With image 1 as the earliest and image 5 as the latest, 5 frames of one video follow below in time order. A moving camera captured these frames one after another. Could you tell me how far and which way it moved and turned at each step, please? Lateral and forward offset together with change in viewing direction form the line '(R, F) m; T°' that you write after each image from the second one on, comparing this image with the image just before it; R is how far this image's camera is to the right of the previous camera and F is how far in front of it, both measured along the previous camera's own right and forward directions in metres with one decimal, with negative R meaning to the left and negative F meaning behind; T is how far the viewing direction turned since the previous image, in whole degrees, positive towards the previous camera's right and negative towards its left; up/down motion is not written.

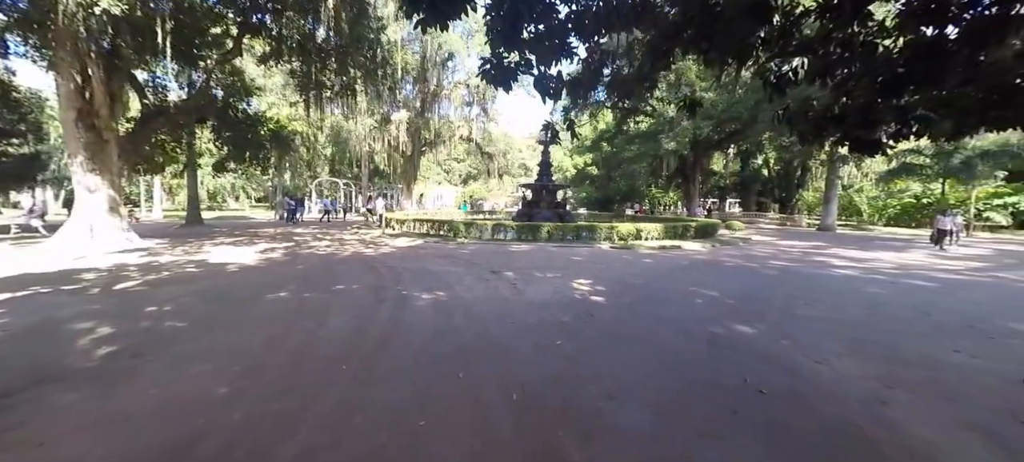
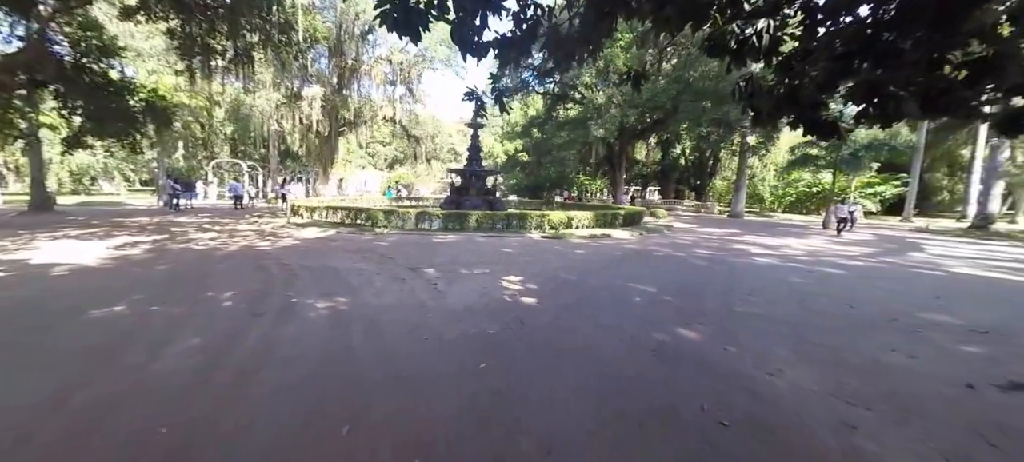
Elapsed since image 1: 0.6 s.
(+0.1, +0.9) m; +9°
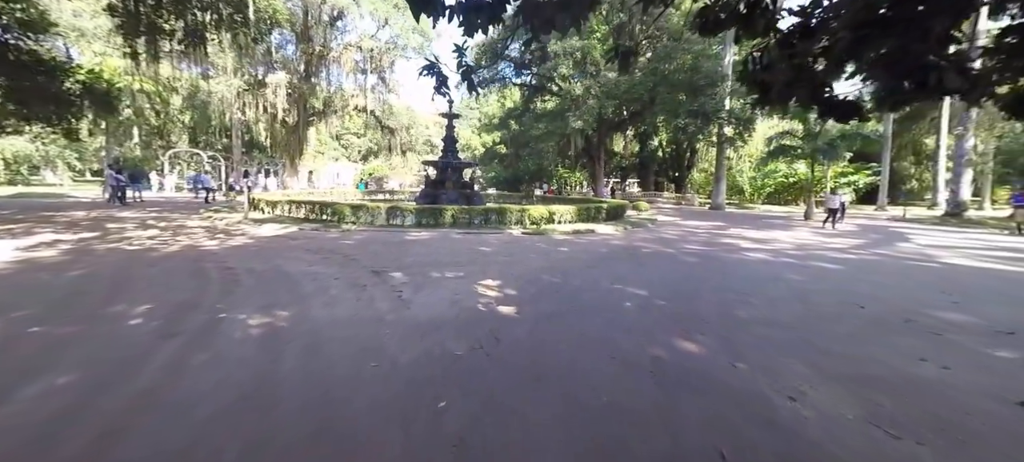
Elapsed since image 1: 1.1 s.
(+0.1, +0.7) m; +3°
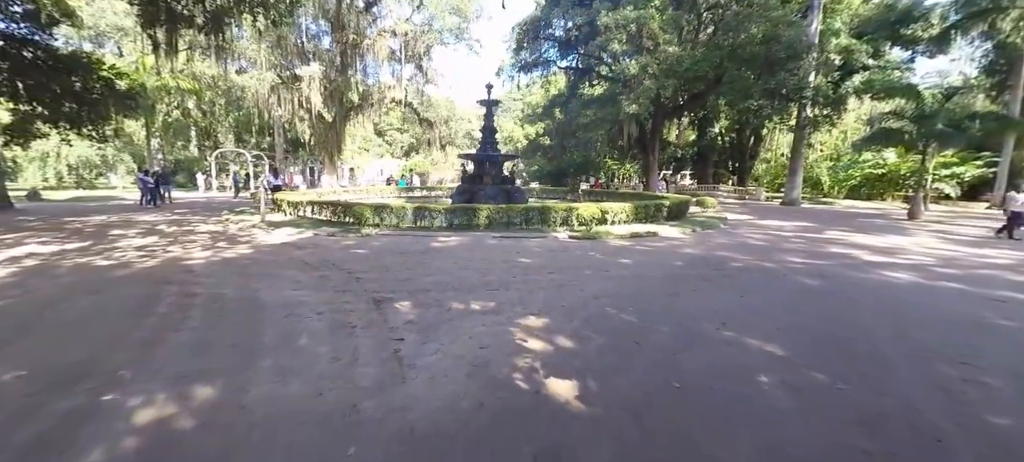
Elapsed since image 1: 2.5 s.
(-0.1, +1.8) m; -6°
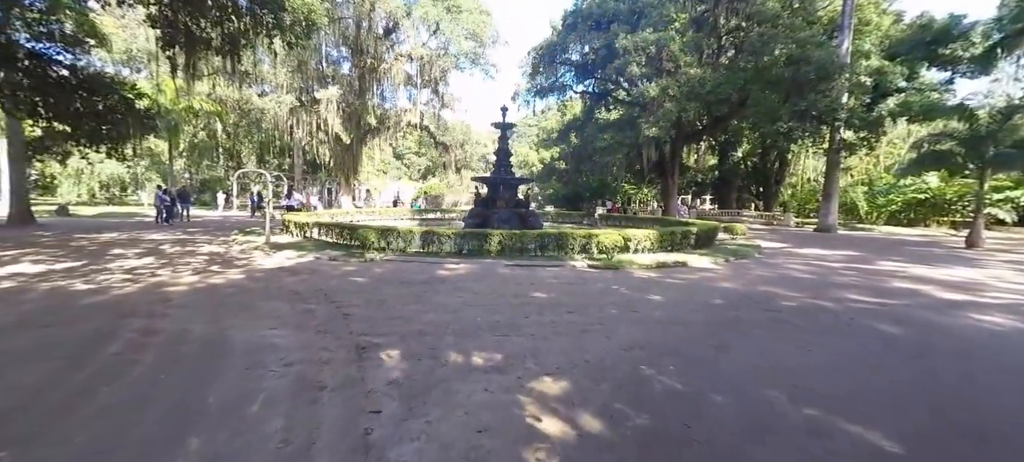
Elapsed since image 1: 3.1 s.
(0.0, +0.8) m; -2°
